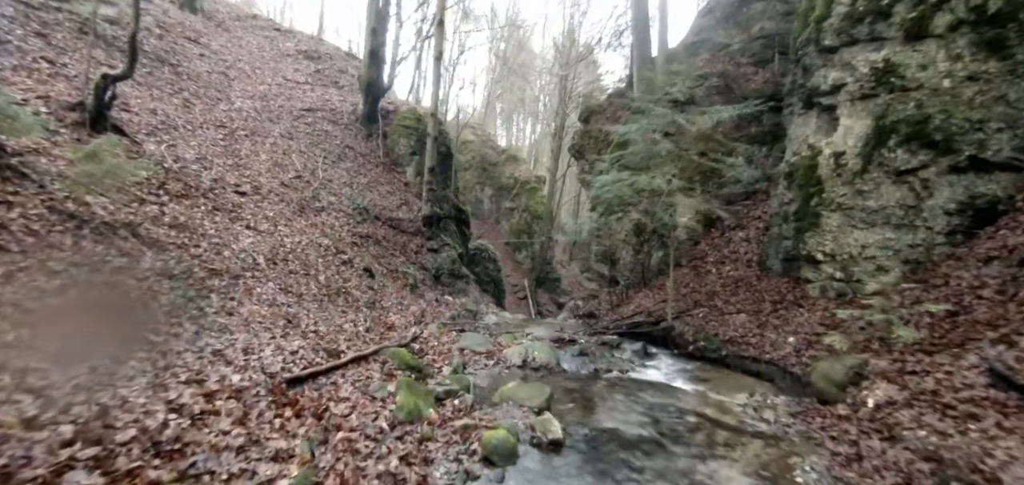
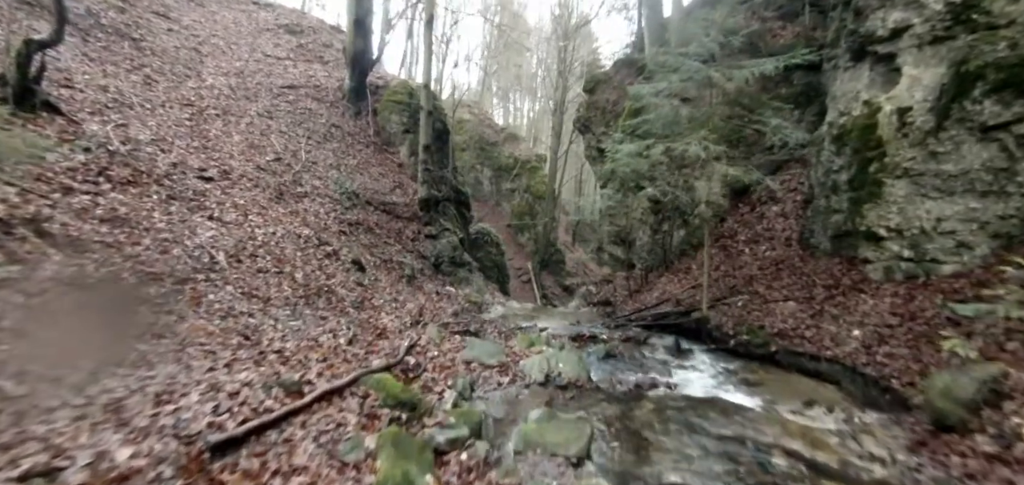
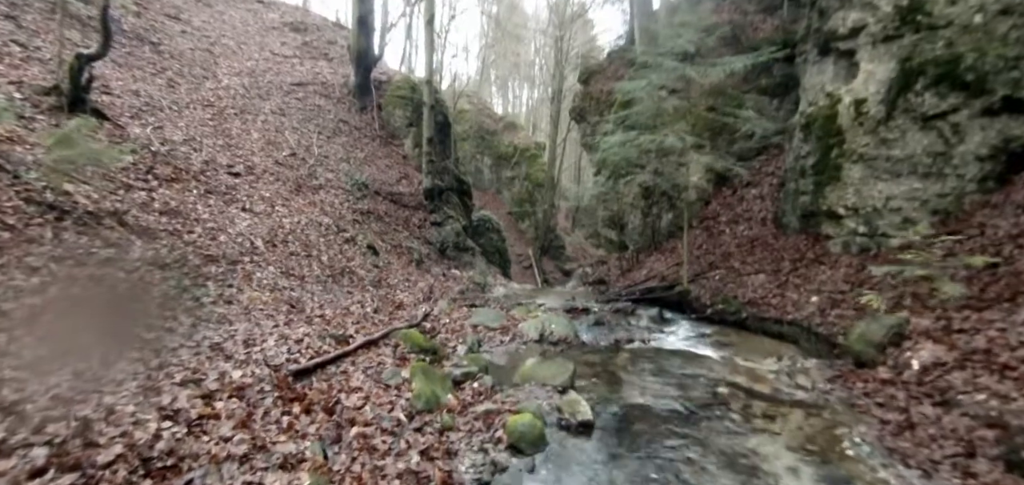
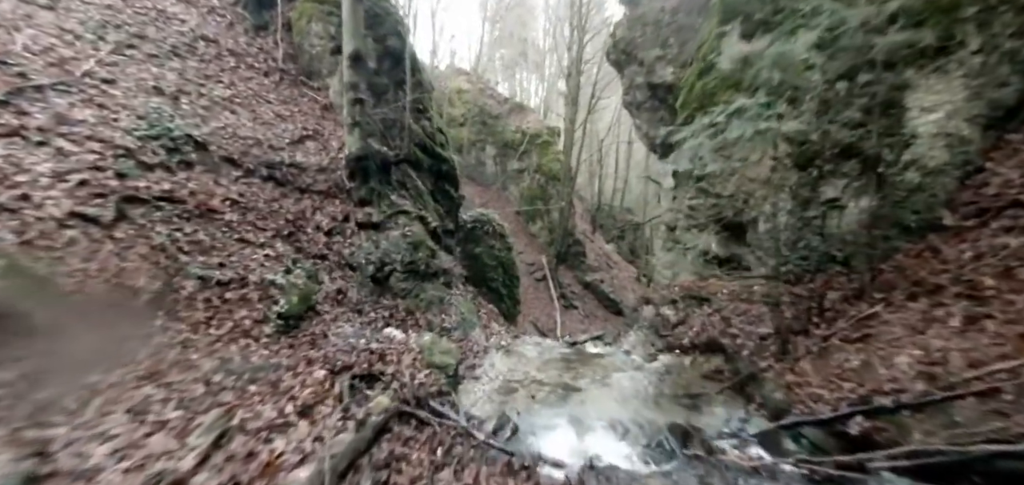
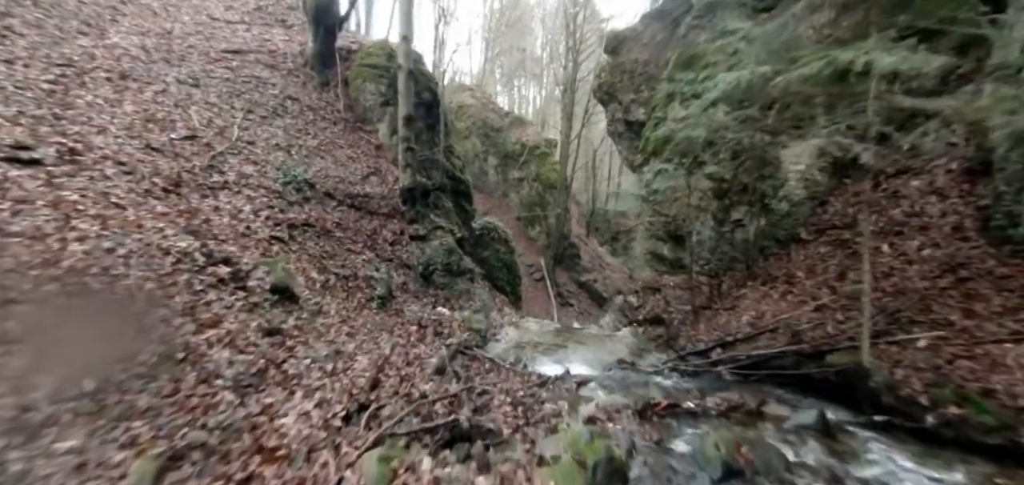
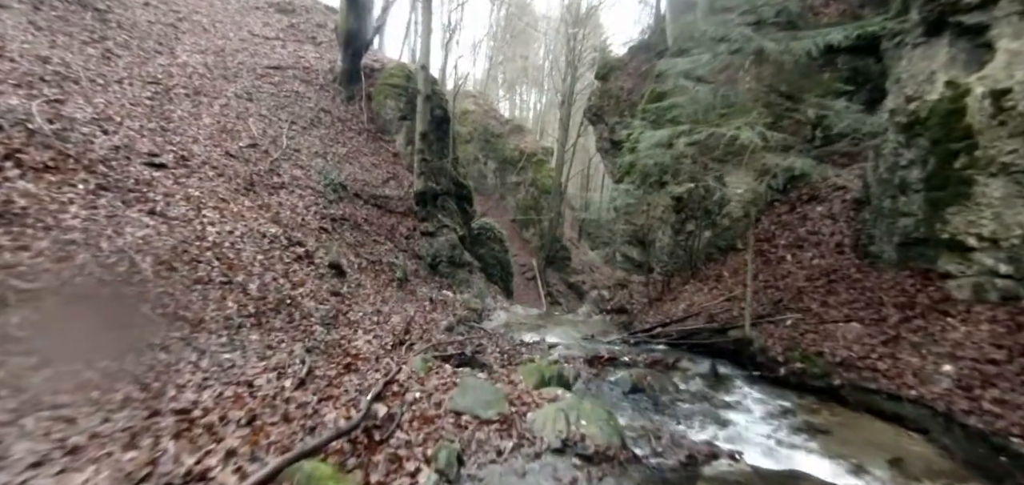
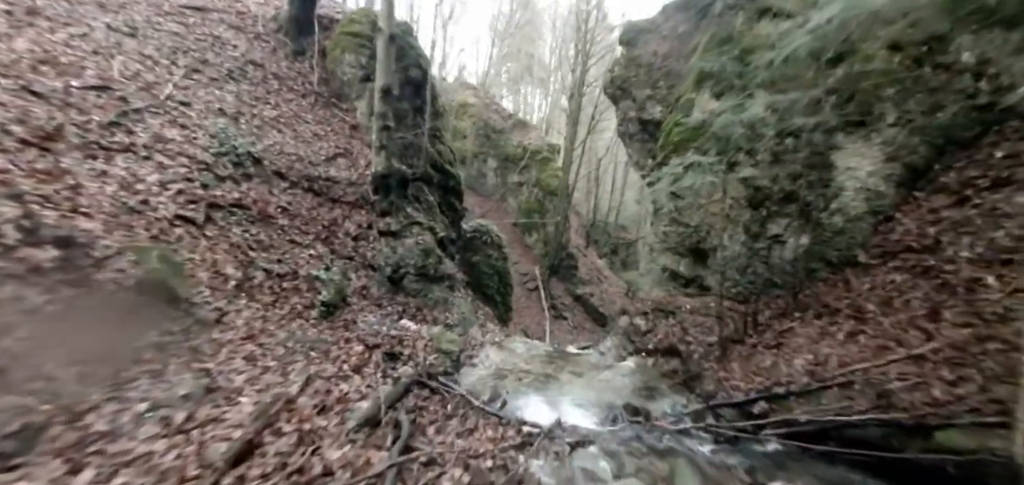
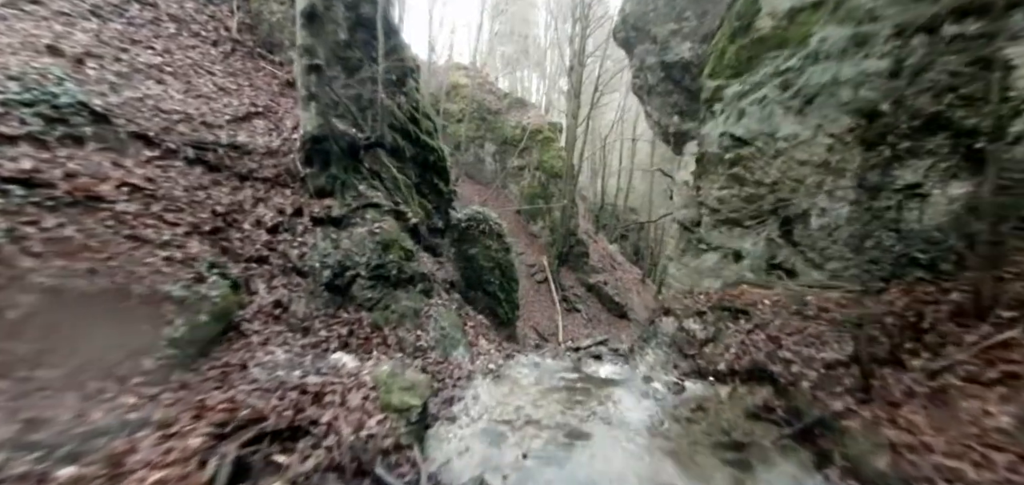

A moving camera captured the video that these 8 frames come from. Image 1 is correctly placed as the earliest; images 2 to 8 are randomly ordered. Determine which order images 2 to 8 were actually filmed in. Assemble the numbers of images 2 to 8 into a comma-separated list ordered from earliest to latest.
3, 2, 6, 5, 7, 4, 8
